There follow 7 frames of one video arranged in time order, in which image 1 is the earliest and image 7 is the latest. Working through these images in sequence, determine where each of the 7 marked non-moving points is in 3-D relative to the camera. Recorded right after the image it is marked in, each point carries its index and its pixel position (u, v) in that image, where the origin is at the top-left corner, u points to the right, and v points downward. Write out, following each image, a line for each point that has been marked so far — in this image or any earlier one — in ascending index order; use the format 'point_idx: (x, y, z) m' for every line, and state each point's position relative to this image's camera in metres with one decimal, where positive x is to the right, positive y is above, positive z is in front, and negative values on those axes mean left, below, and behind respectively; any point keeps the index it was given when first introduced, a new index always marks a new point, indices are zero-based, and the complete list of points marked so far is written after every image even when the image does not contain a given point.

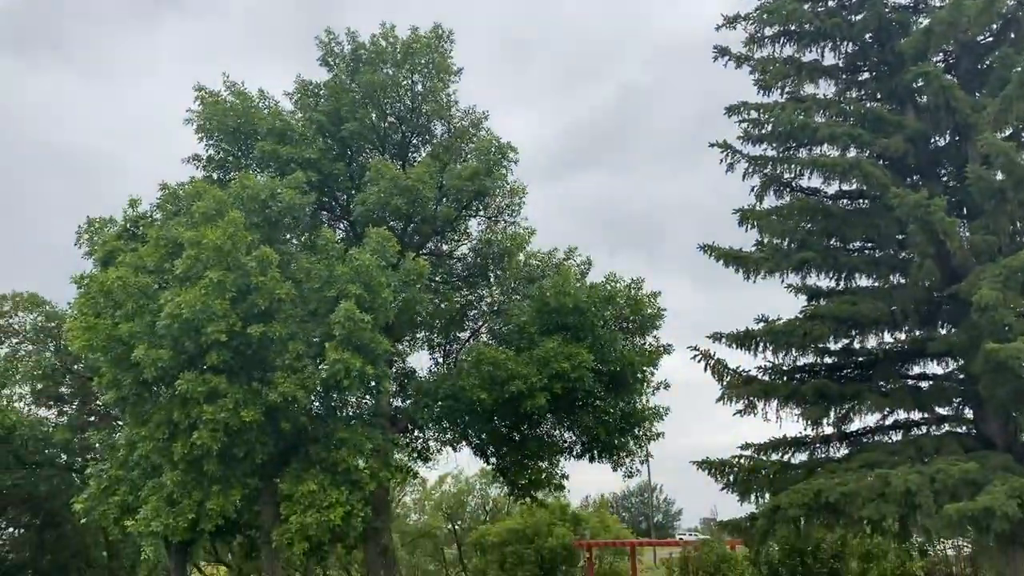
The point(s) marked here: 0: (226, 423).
0: (-3.9, -1.9, +12.0) m
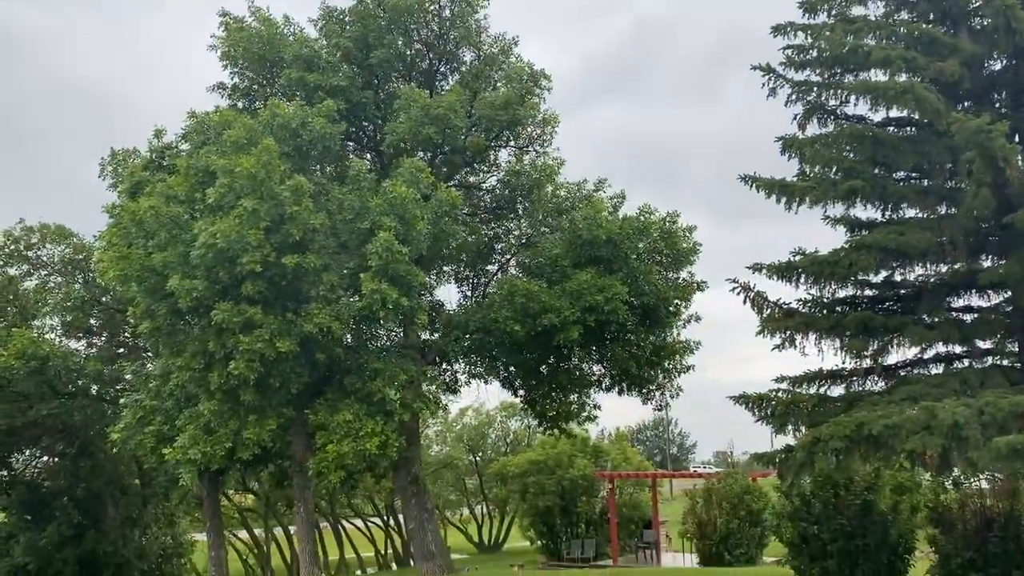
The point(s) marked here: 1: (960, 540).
0: (-3.4, -0.9, +12.0) m
1: (+6.8, -3.8, +13.3) m
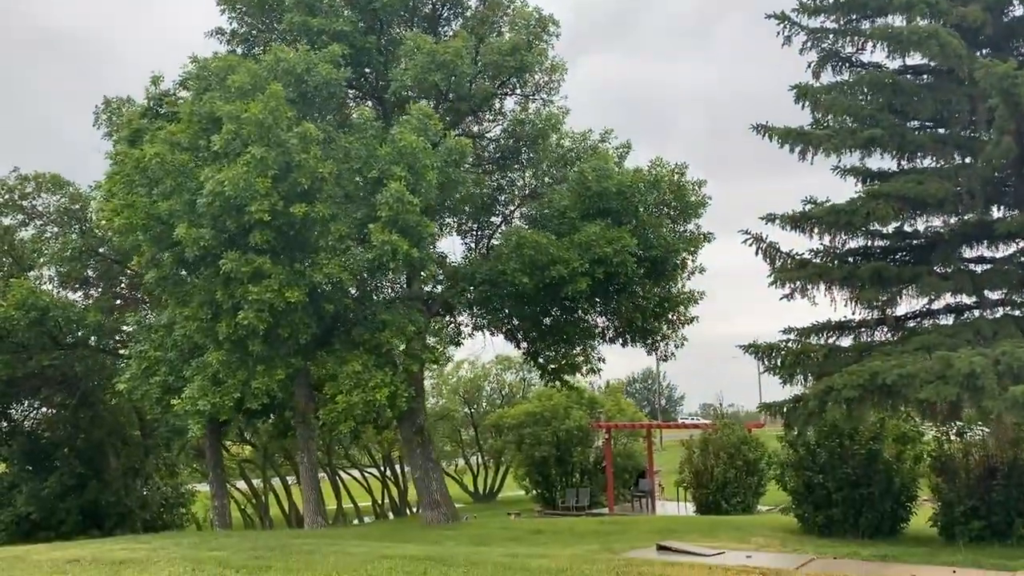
0: (-3.3, -0.2, +11.8) m
1: (+7.0, -3.1, +13.4) m
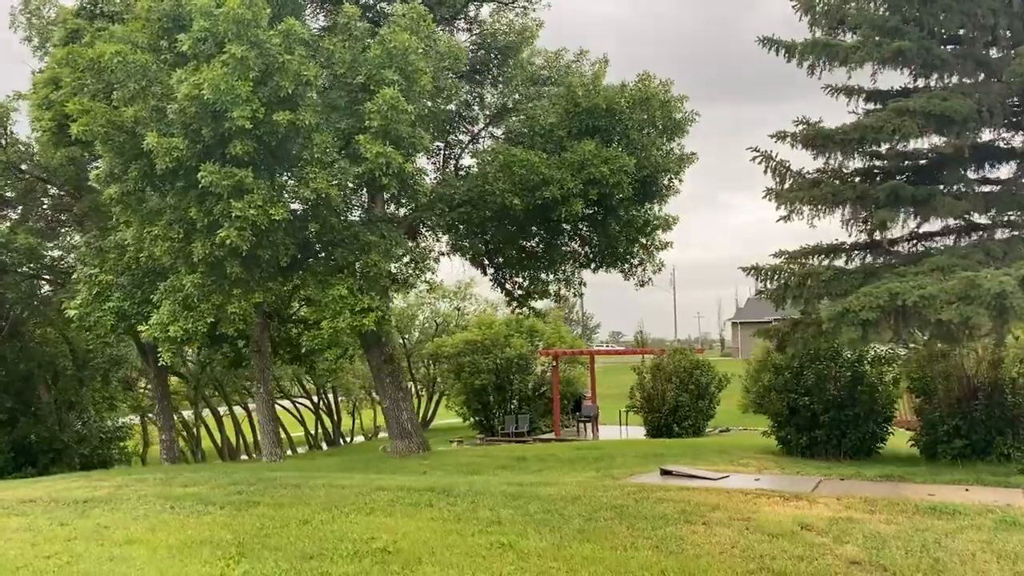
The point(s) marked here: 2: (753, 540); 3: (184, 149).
0: (-3.2, +0.8, +10.9) m
1: (+6.8, -1.9, +13.7) m
2: (+2.3, -2.4, +8.3) m
3: (-4.0, +1.7, +10.7) m
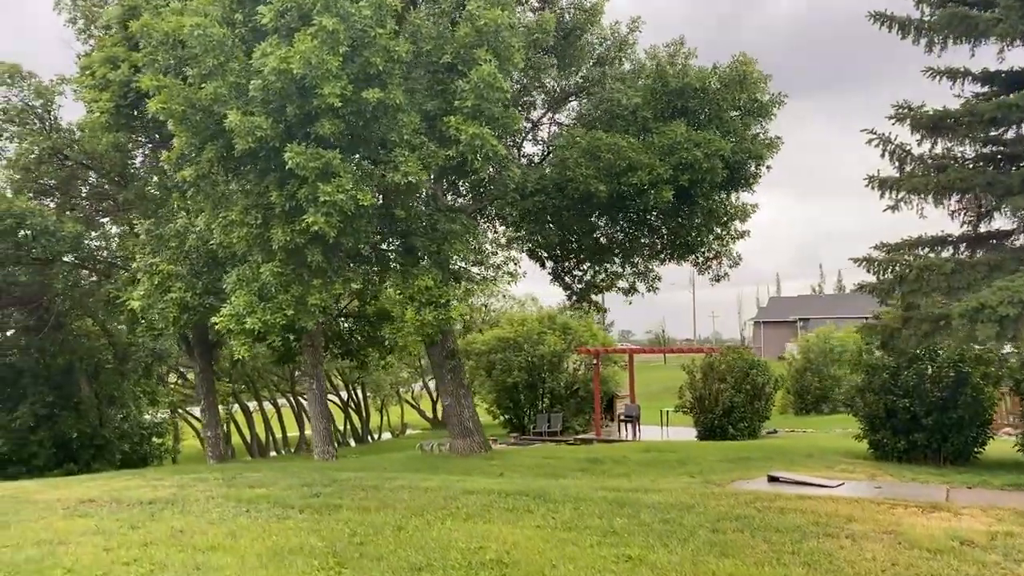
0: (-2.0, +0.9, +10.1) m
1: (+8.1, -1.8, +12.8) m
2: (+3.5, -2.3, +7.6) m
3: (-2.8, +1.8, +10.0) m
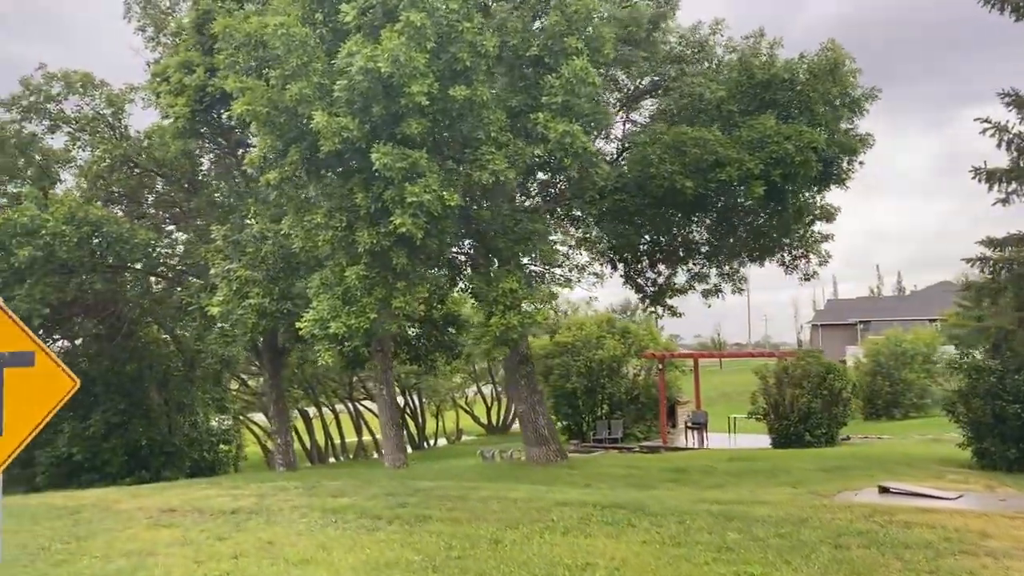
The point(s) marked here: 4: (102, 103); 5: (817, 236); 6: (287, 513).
0: (-0.9, +0.9, +9.8) m
1: (+9.3, -1.8, +12.0) m
2: (+4.4, -2.3, +6.9) m
3: (-1.8, +1.8, +9.7) m
4: (-8.7, +3.9, +18.4) m
5: (+5.5, +0.9, +15.7) m
6: (-2.9, -2.9, +11.1) m
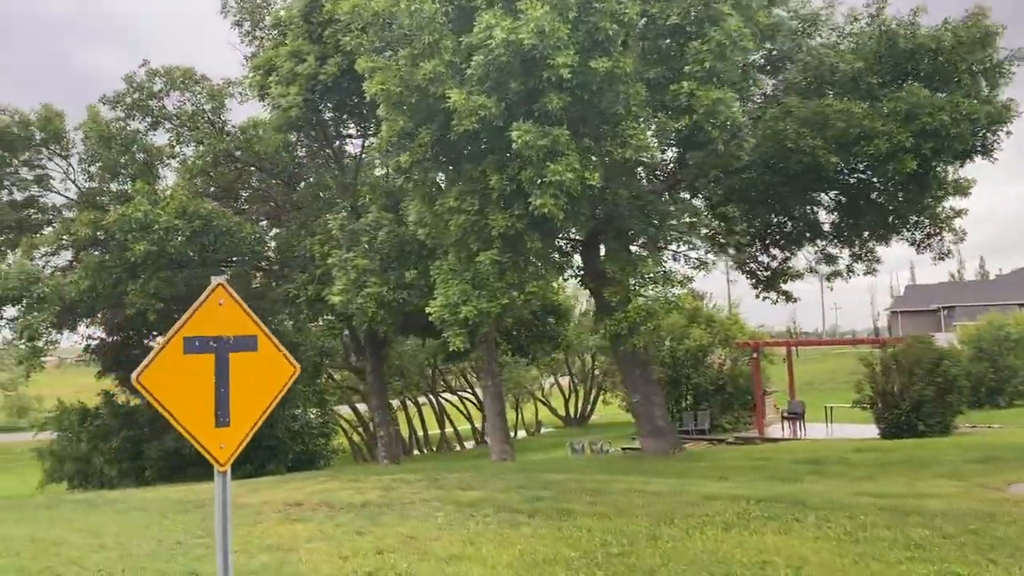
0: (+0.6, +1.1, +9.3) m
1: (+11.0, -1.4, +10.8) m
2: (+5.9, -2.1, +6.1) m
3: (-0.2, +1.9, +9.3) m
4: (-6.5, +4.0, +18.4) m
5: (+7.5, +1.3, +14.8) m
6: (-1.2, -2.7, +10.8) m
